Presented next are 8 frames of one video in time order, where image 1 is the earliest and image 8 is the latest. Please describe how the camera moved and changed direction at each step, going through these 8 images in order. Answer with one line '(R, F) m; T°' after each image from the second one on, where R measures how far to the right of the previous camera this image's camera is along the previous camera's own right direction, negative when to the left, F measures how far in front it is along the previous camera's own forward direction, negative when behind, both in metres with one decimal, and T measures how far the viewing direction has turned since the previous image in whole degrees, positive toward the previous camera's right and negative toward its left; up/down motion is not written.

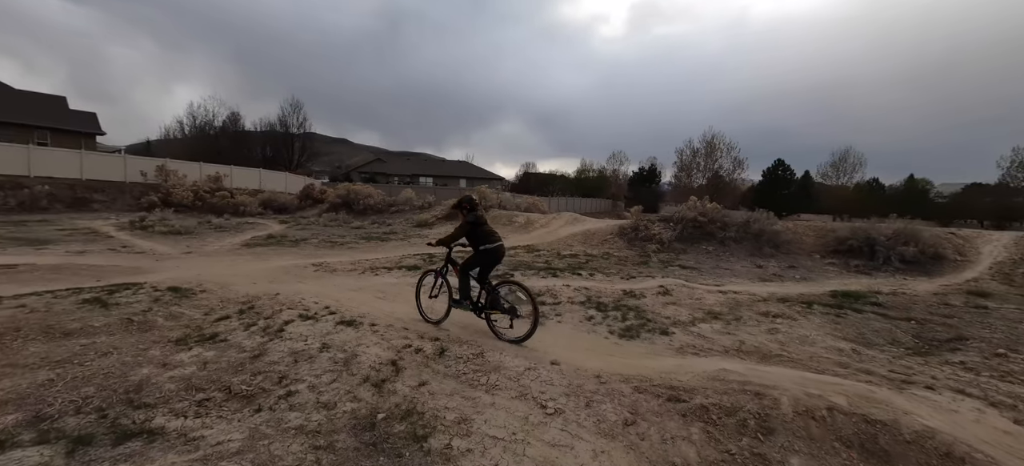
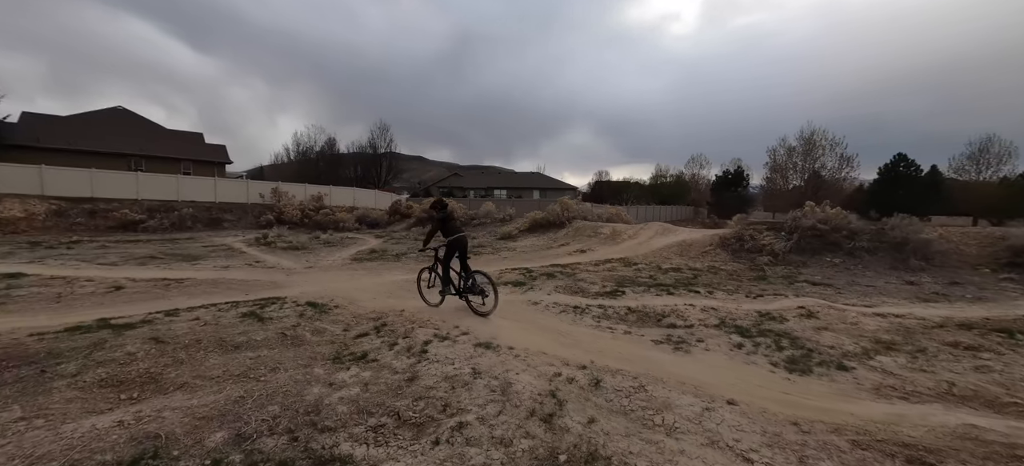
(-0.7, +0.2) m; -10°
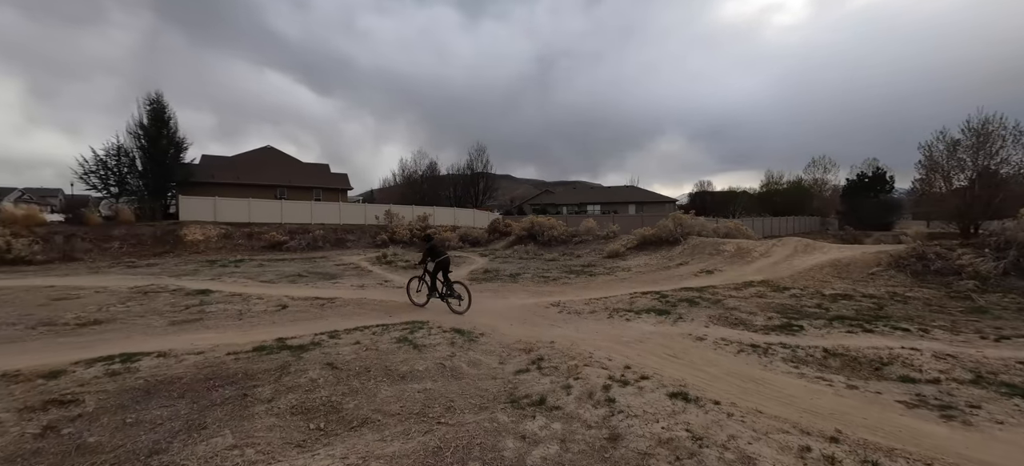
(-0.9, +0.4) m; -13°
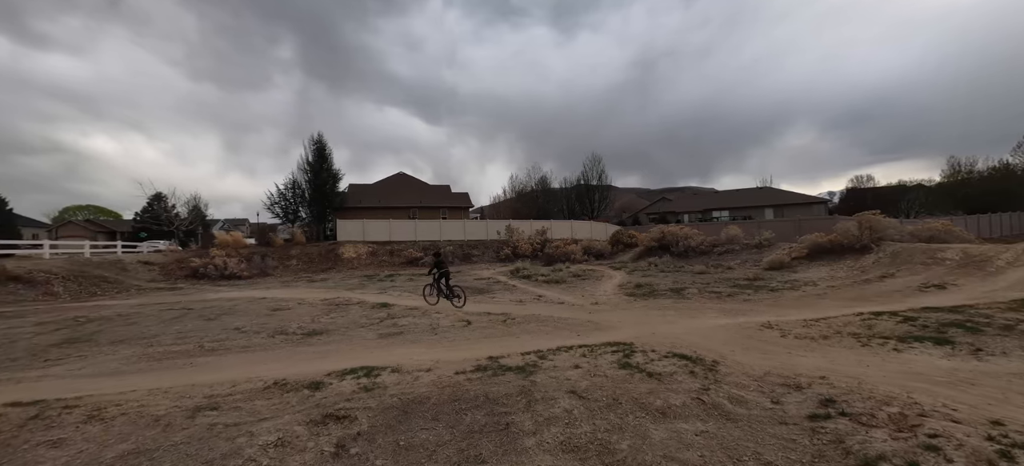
(-1.6, +0.4) m; -15°
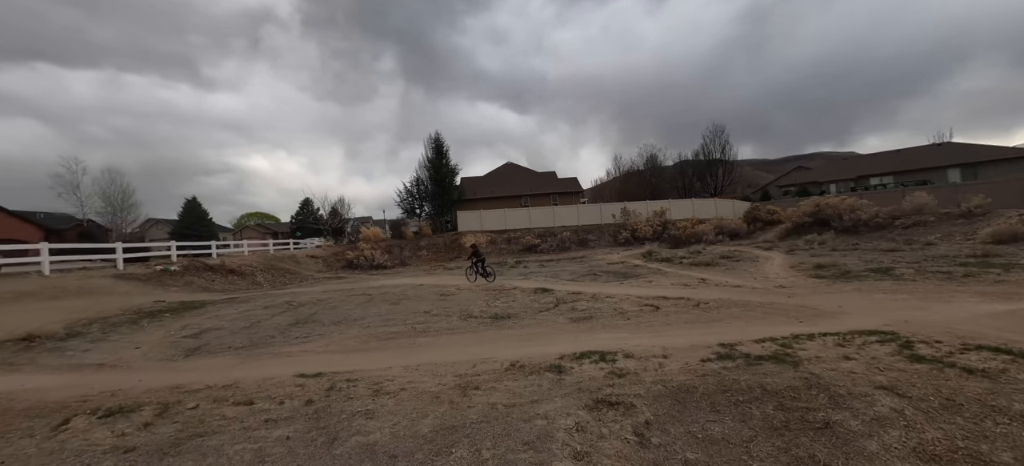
(-1.6, +0.1) m; -13°
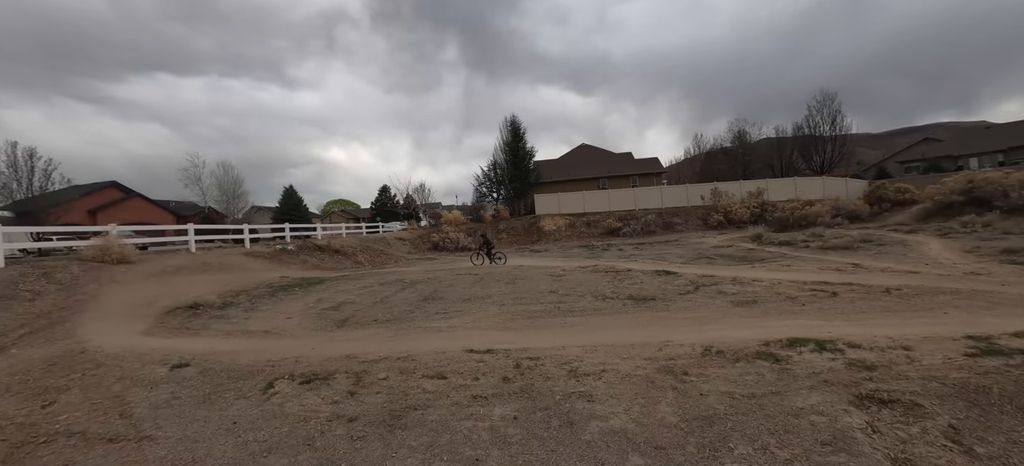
(-1.4, +0.3) m; -8°
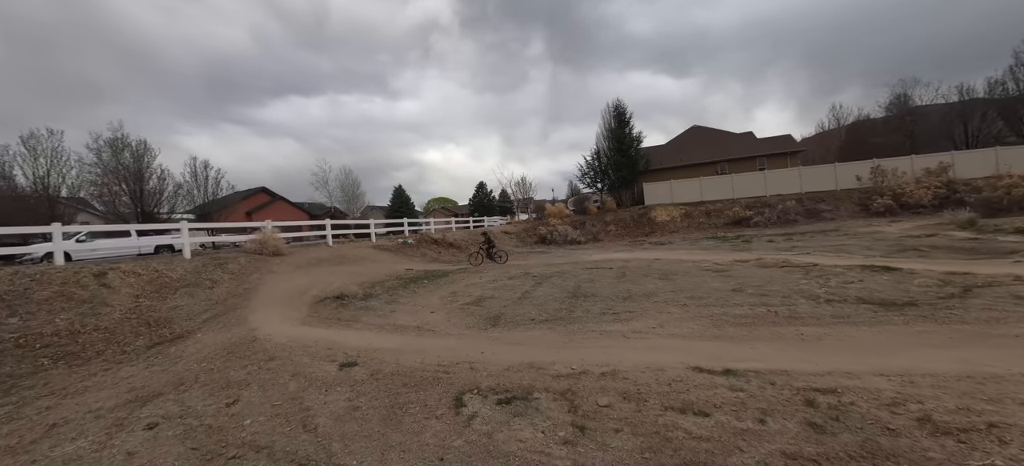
(-1.4, +1.1) m; -12°
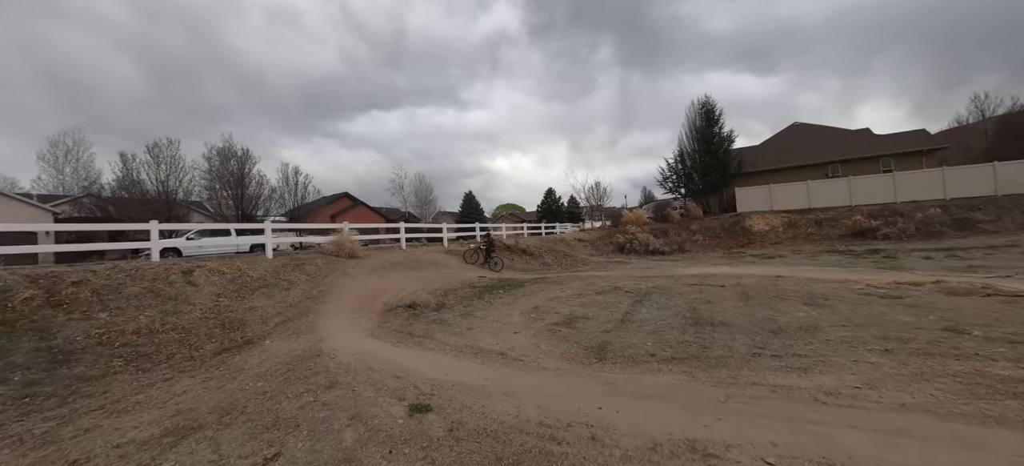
(-0.6, +1.4) m; -9°
